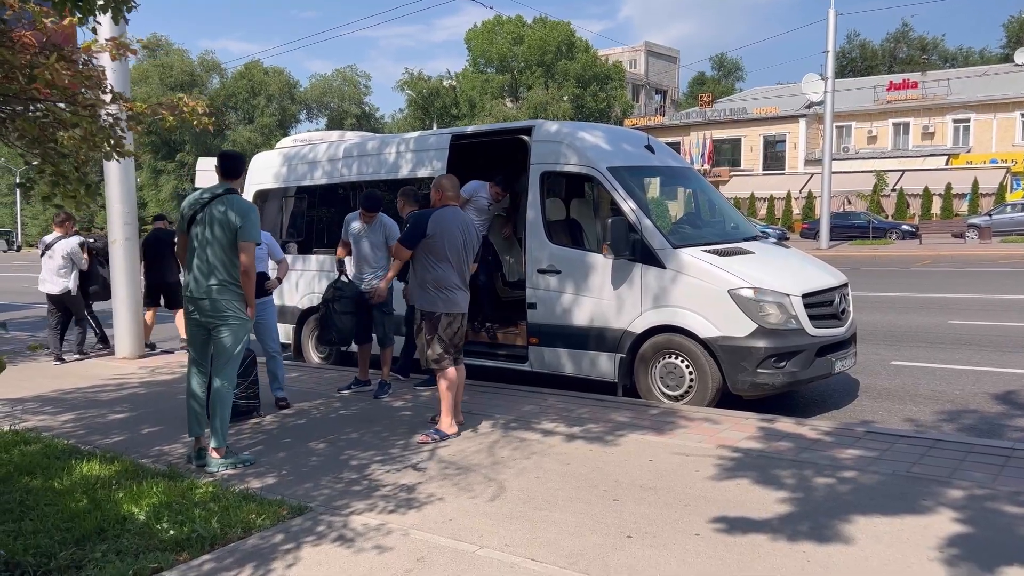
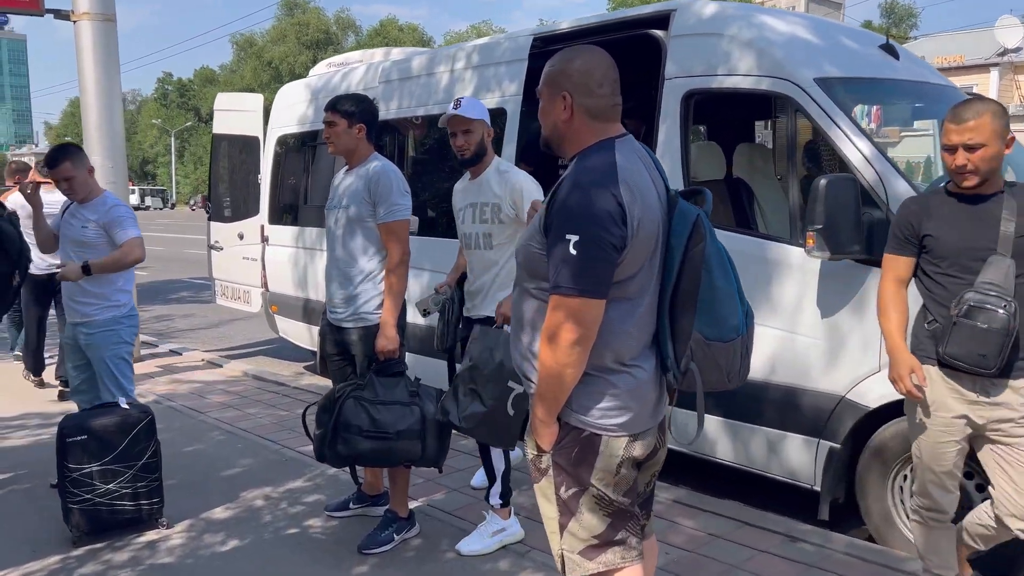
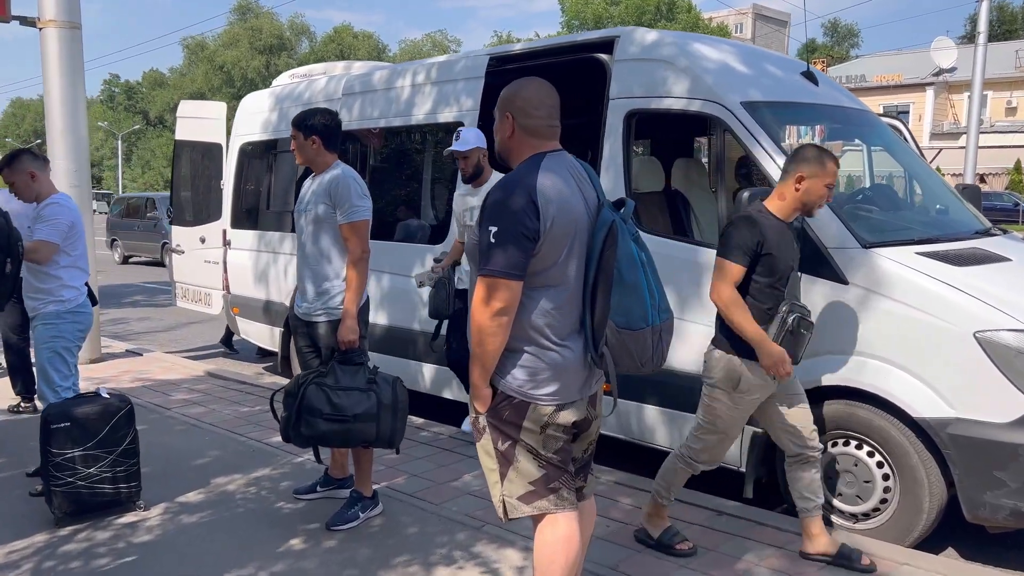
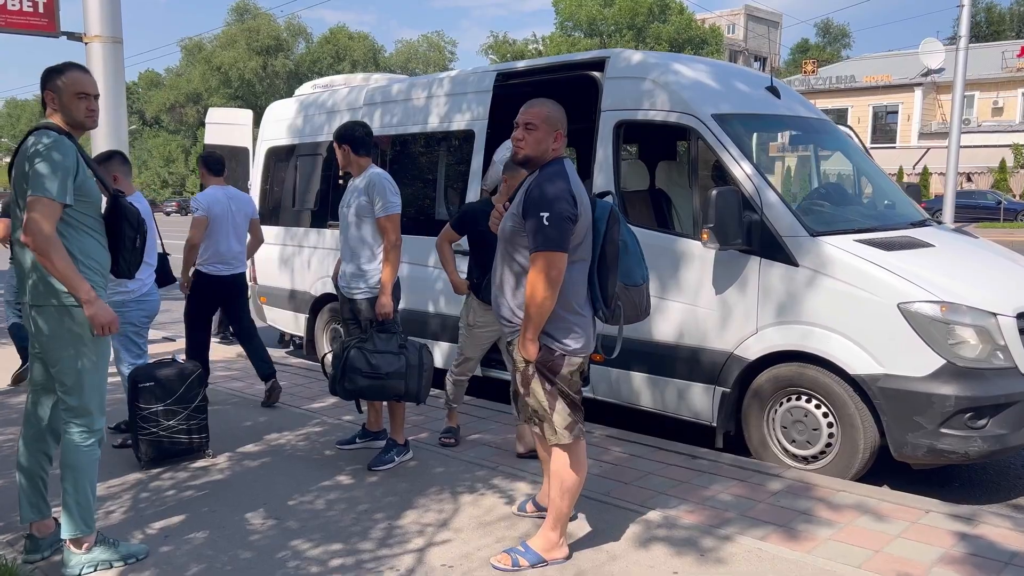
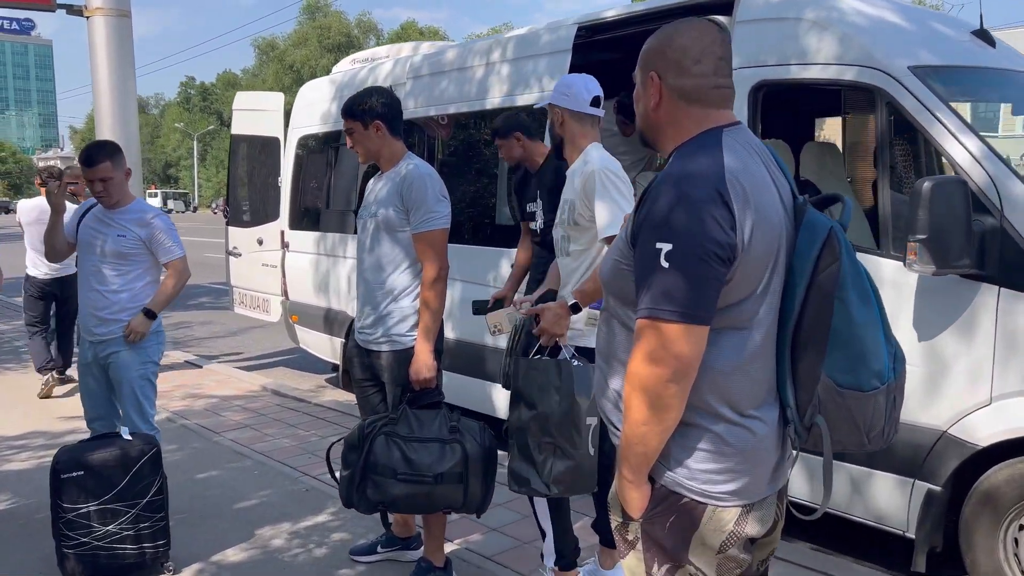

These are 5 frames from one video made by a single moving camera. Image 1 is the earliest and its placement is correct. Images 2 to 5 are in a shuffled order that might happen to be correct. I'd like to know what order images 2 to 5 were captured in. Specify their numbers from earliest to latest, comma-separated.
4, 3, 2, 5
